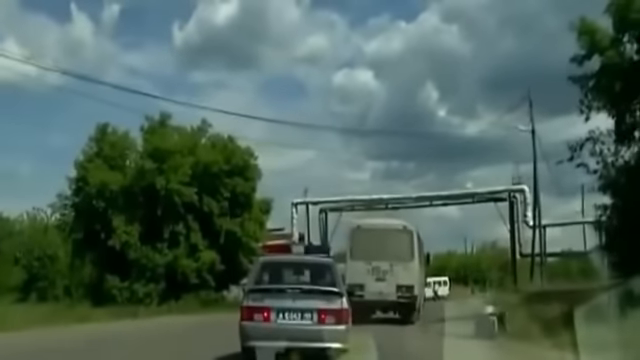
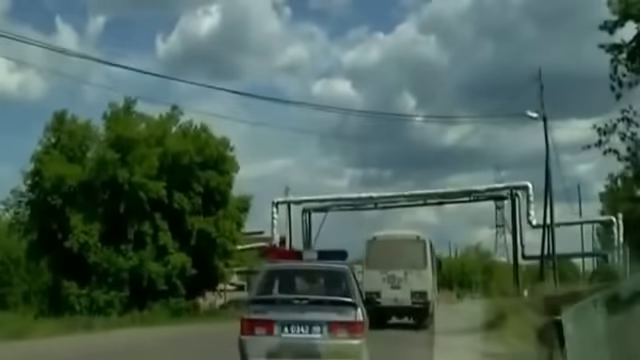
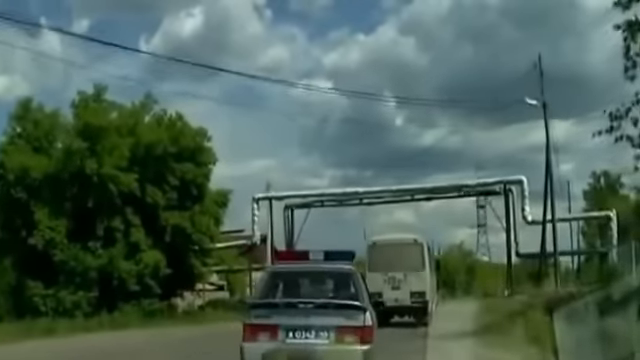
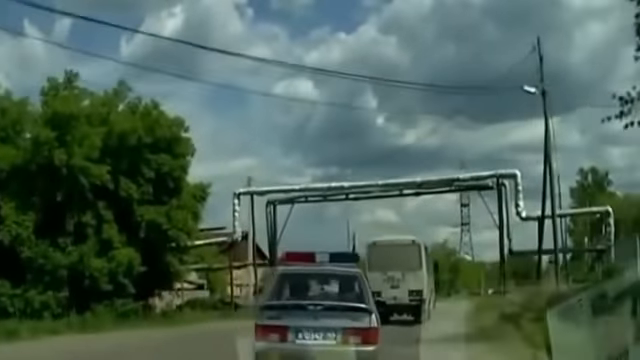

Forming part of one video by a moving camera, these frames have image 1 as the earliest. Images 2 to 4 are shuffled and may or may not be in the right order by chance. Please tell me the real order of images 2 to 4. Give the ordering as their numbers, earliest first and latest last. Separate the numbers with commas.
2, 3, 4
